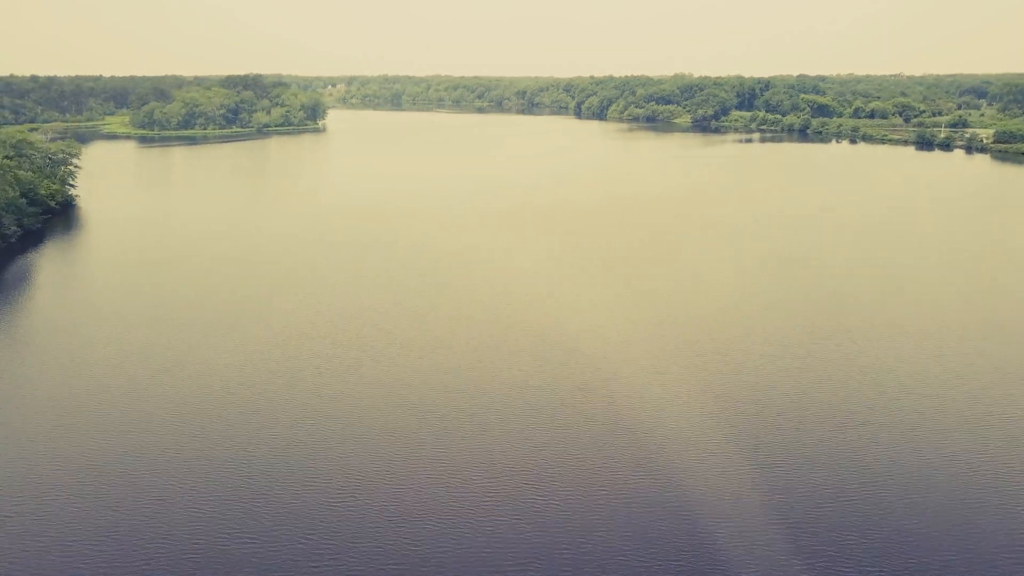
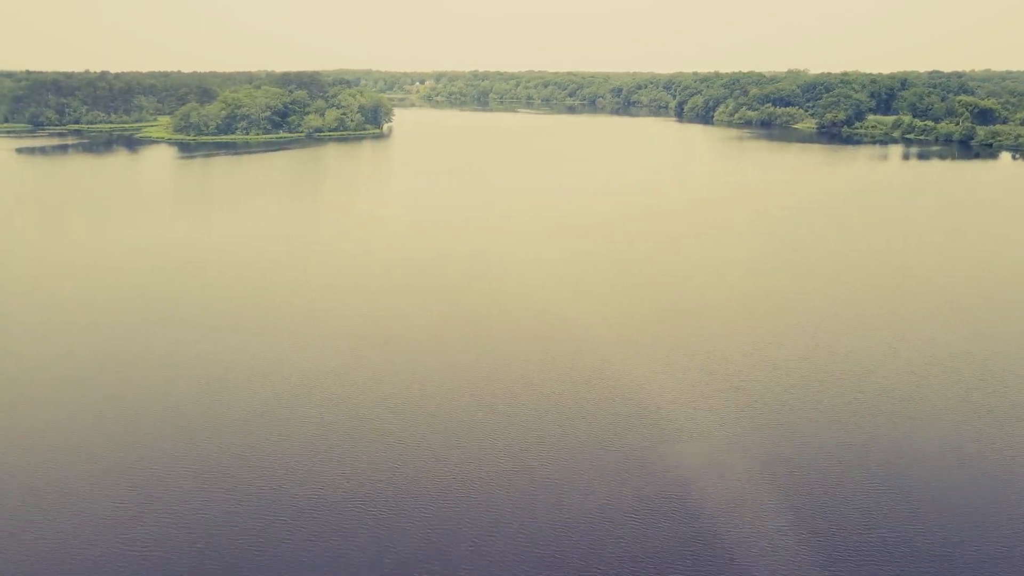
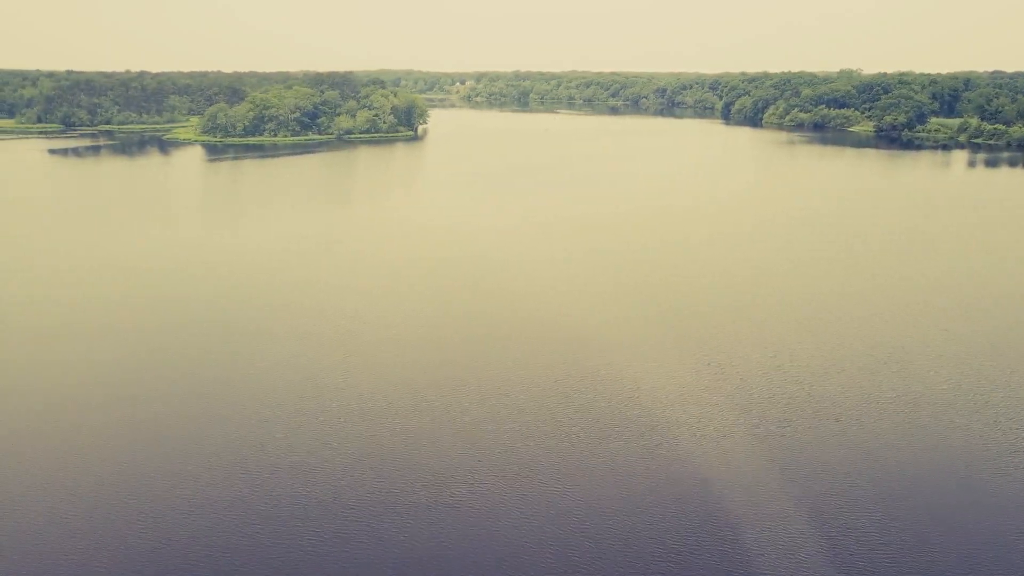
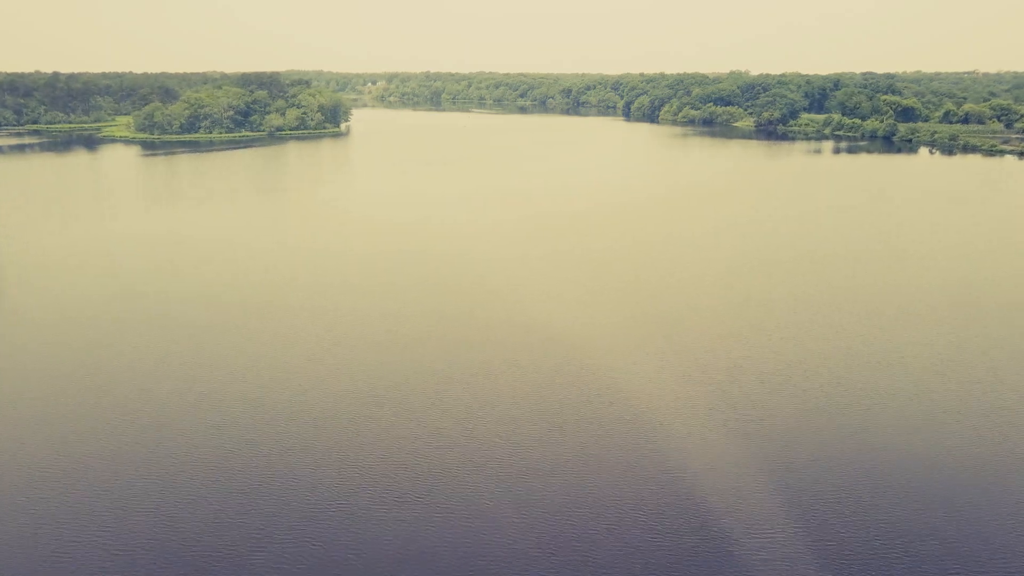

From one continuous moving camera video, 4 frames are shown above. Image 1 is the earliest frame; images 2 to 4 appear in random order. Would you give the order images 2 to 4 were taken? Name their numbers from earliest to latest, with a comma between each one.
4, 2, 3
